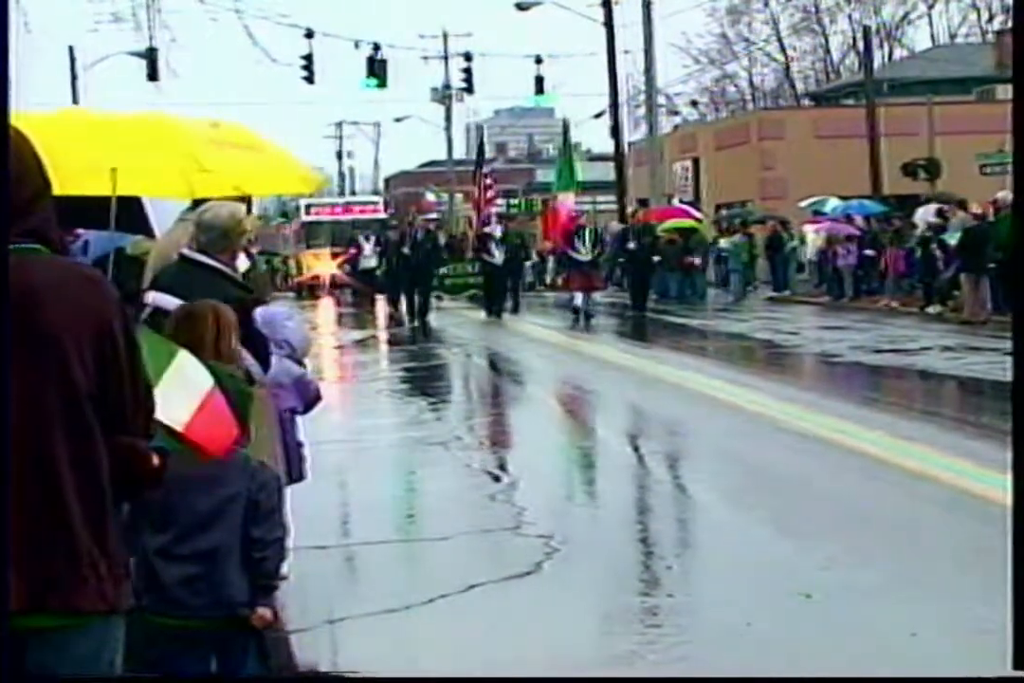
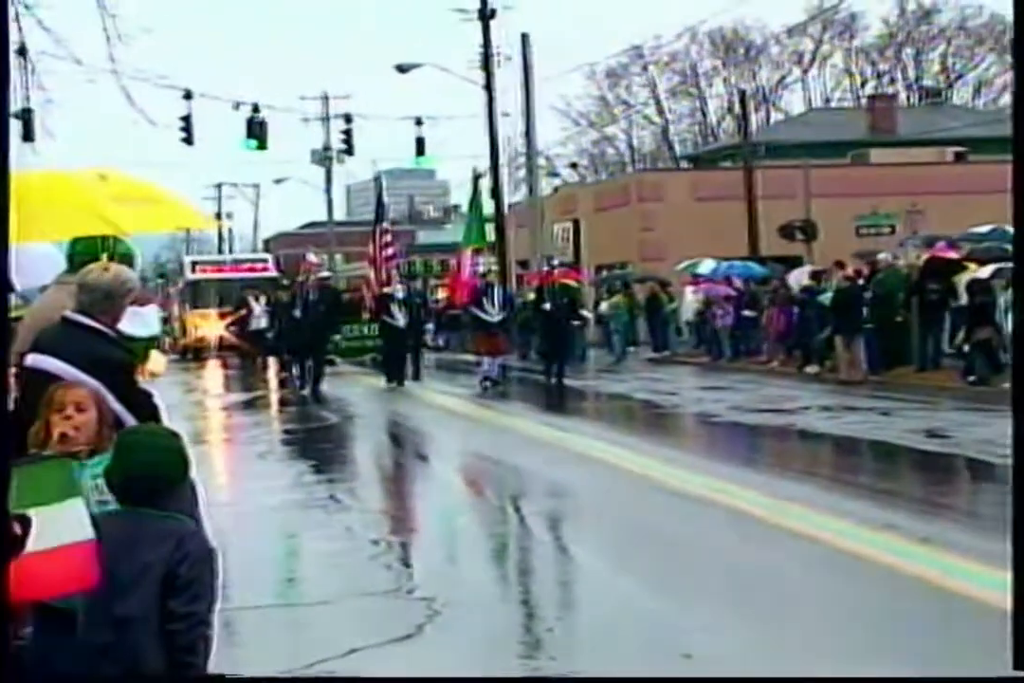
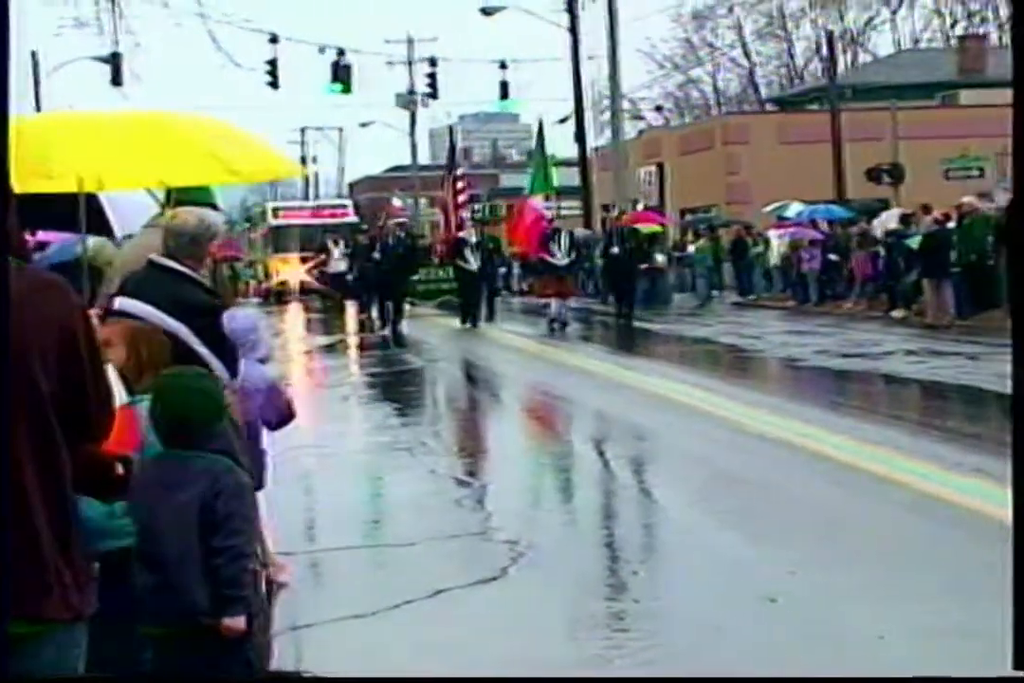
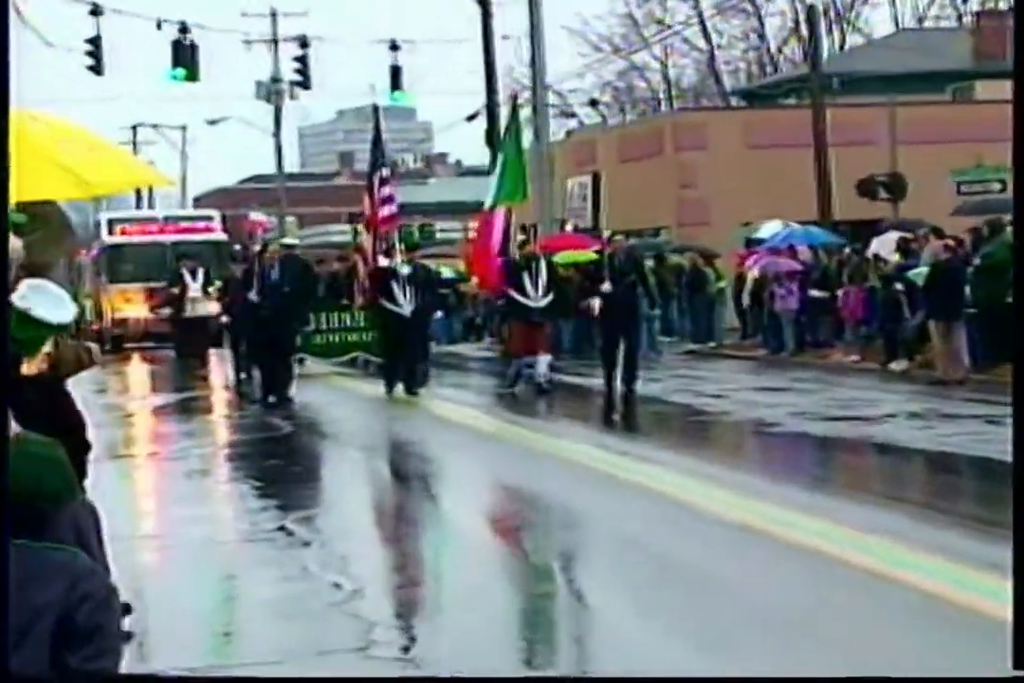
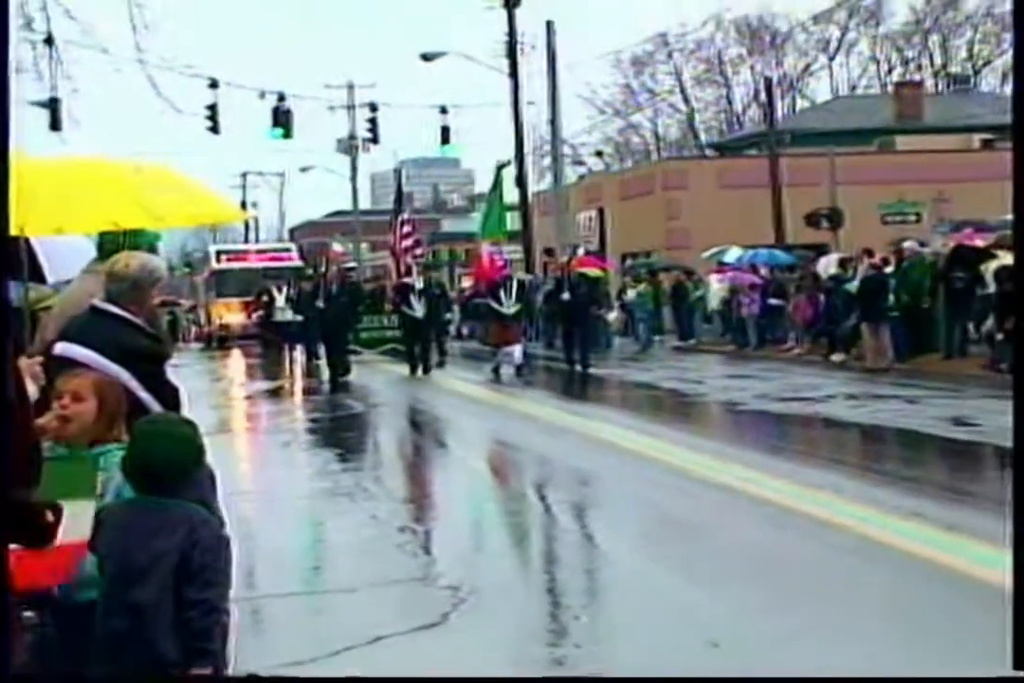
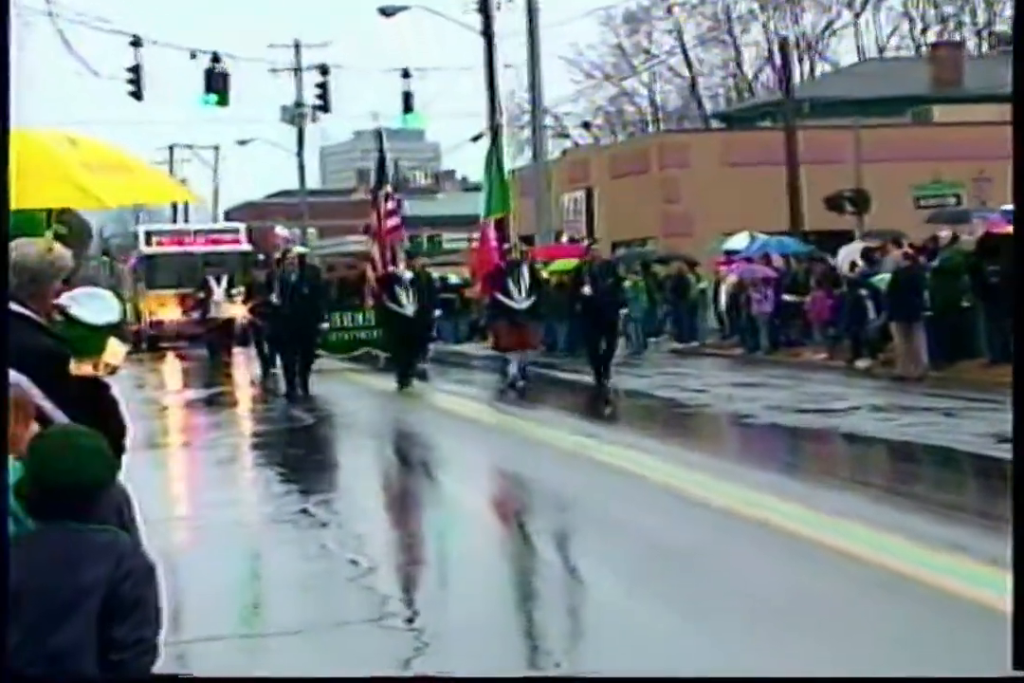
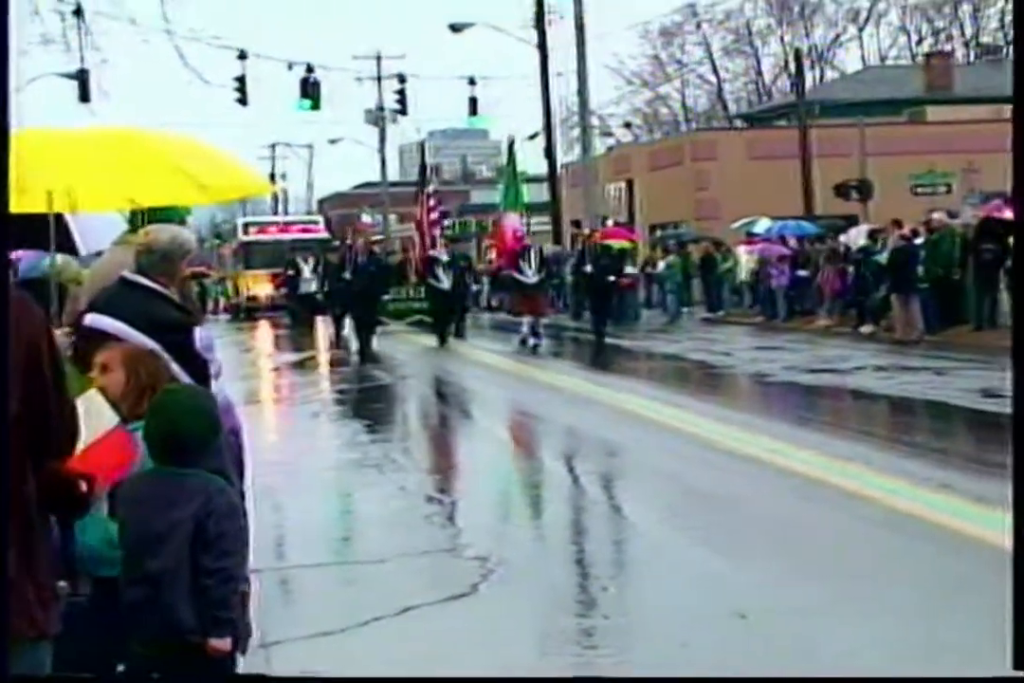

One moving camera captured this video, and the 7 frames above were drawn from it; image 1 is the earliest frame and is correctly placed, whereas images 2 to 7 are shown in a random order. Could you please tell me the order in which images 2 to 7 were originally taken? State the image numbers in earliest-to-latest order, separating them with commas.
3, 7, 5, 2, 6, 4
